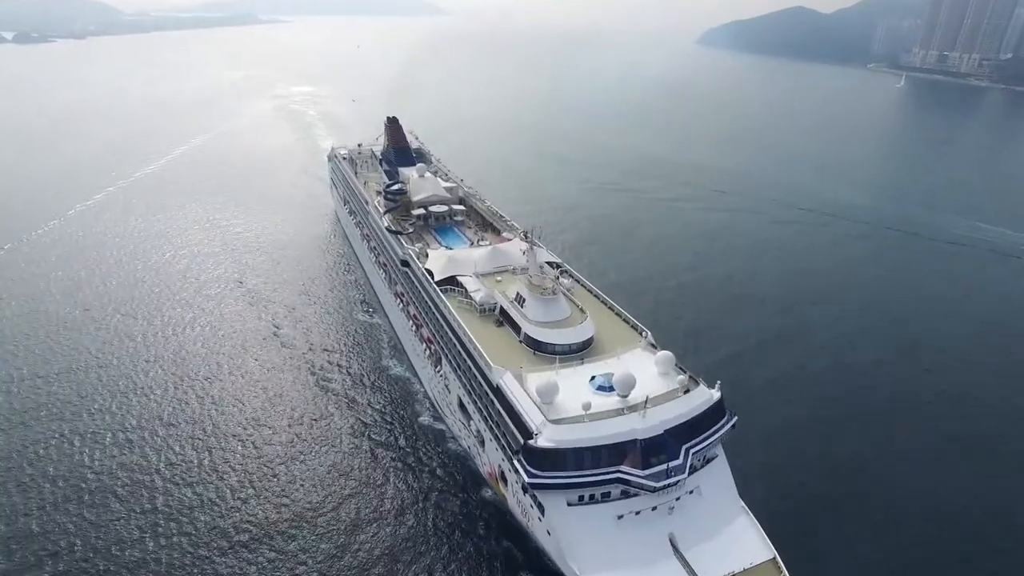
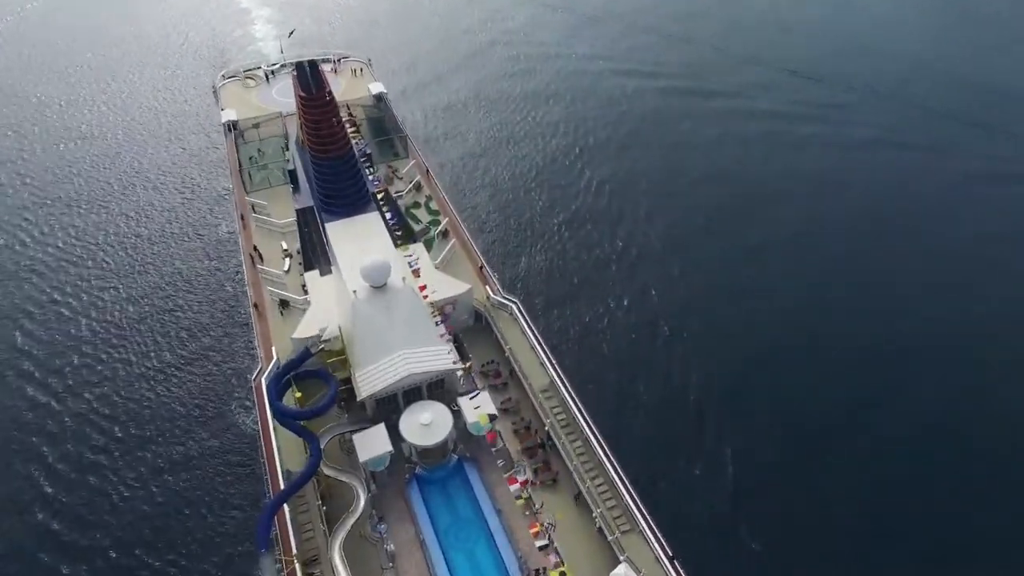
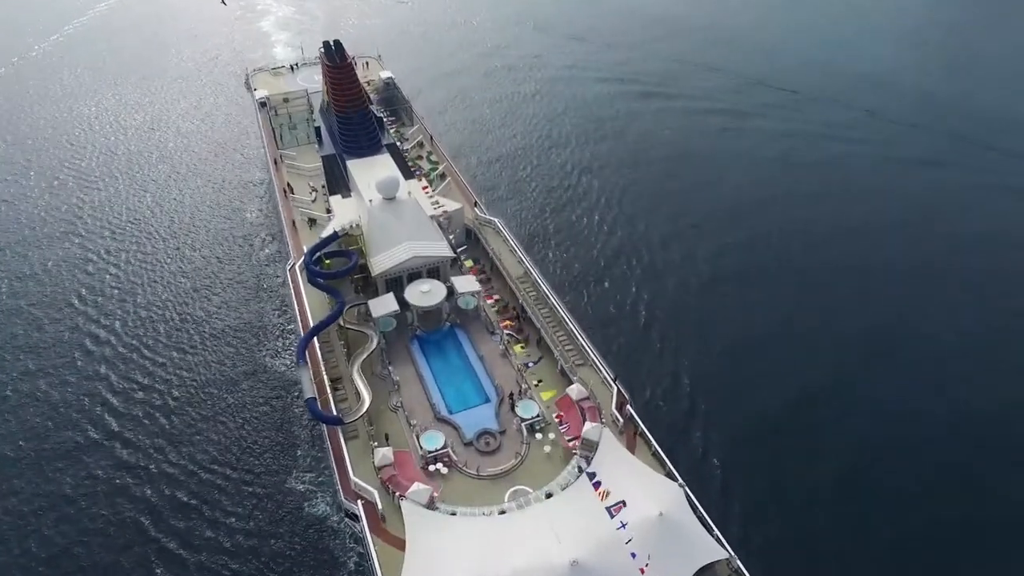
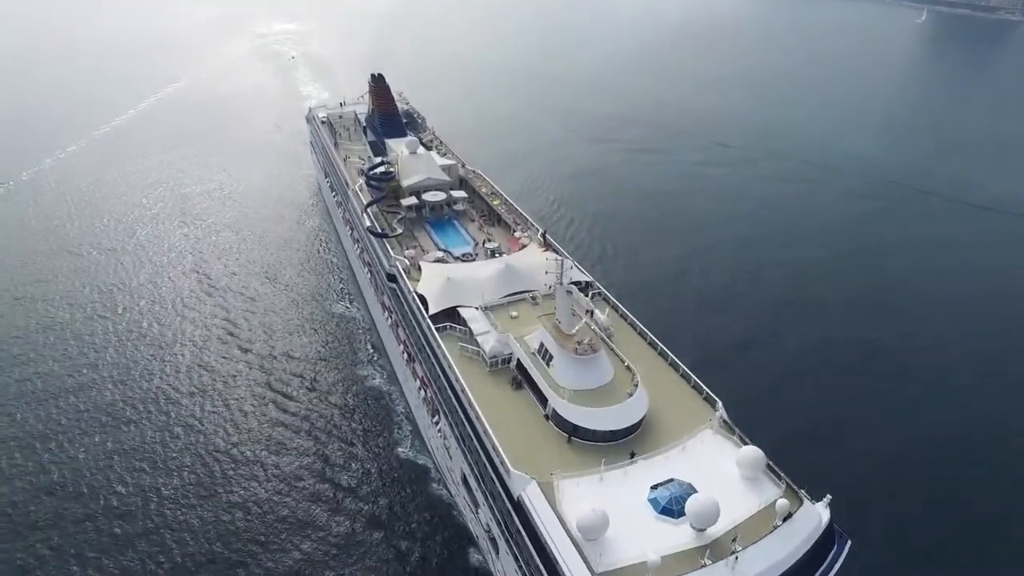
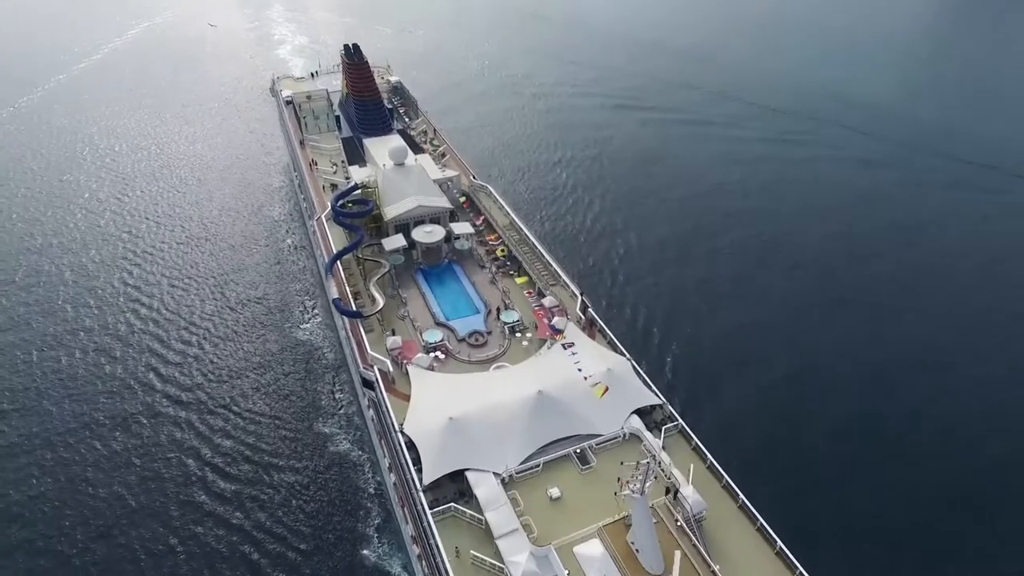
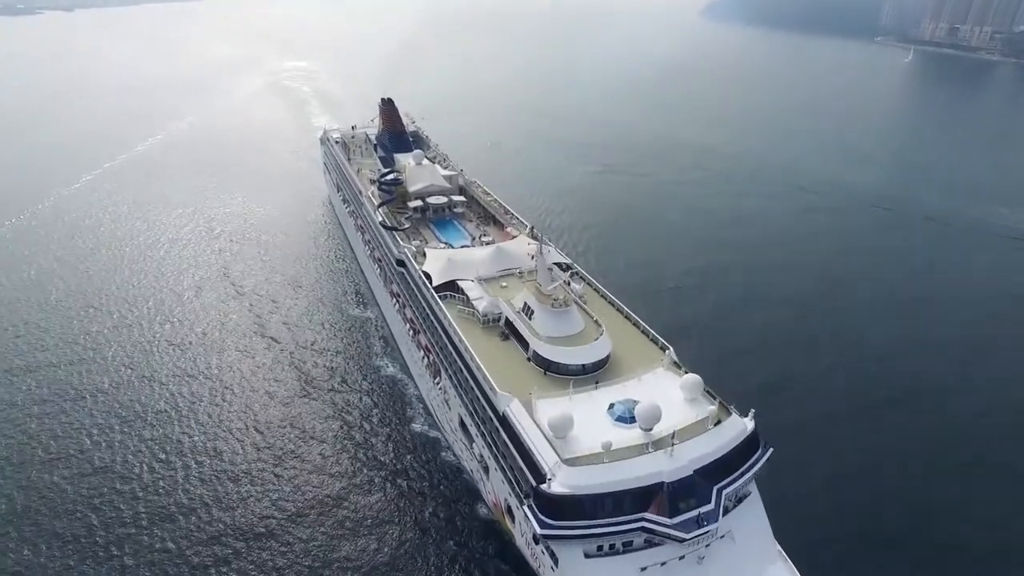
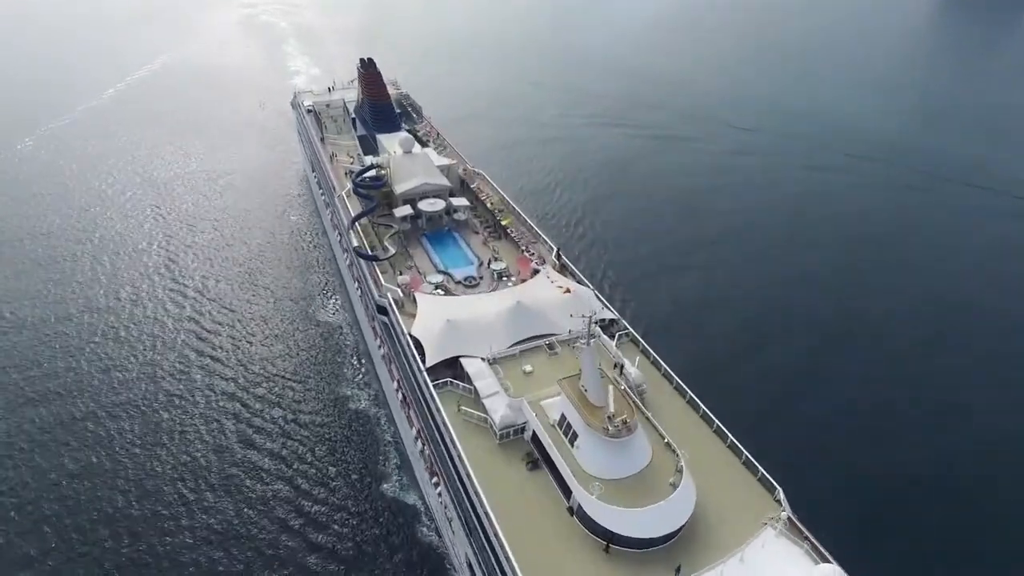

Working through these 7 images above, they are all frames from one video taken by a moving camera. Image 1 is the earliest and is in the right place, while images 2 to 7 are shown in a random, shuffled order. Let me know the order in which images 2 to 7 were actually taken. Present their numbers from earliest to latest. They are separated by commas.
6, 4, 7, 5, 3, 2
